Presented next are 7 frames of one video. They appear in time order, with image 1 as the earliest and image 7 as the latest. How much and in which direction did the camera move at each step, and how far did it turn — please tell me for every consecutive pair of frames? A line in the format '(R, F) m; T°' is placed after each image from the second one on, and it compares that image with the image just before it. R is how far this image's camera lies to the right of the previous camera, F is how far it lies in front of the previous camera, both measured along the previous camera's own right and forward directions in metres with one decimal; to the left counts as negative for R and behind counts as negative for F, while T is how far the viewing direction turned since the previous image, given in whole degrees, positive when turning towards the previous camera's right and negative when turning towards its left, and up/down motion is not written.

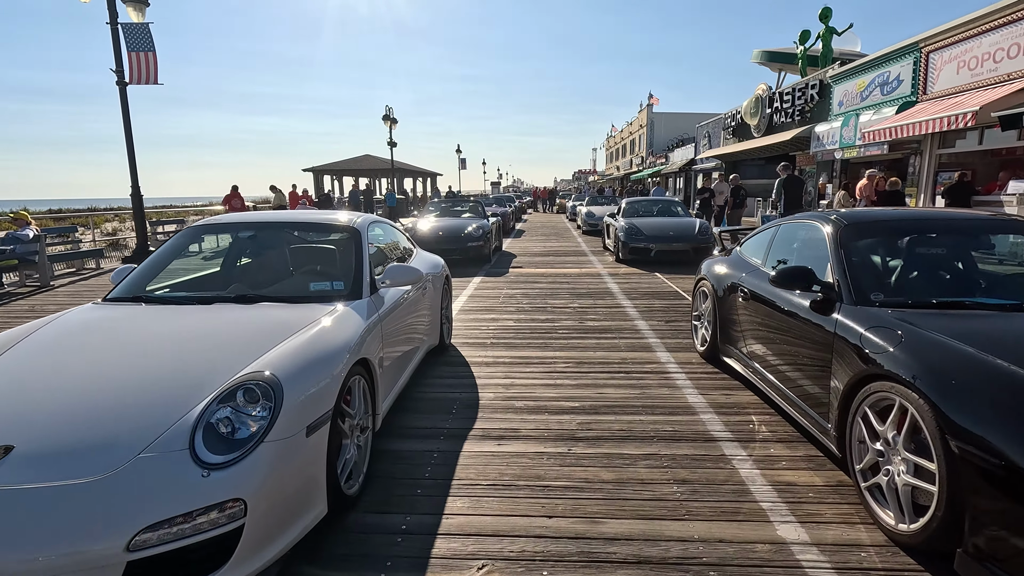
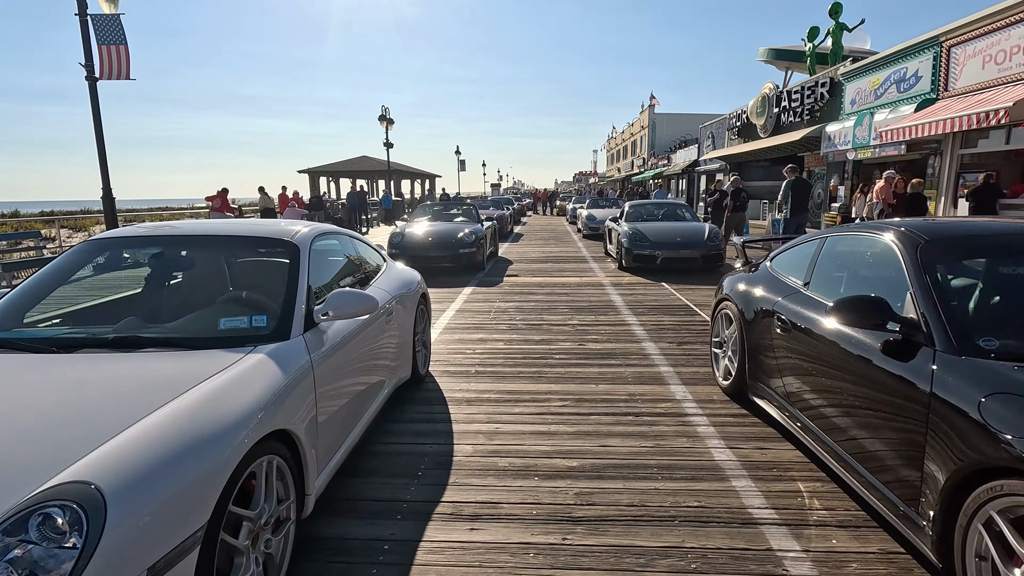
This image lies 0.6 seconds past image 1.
(+0.1, +0.7) m; 0°
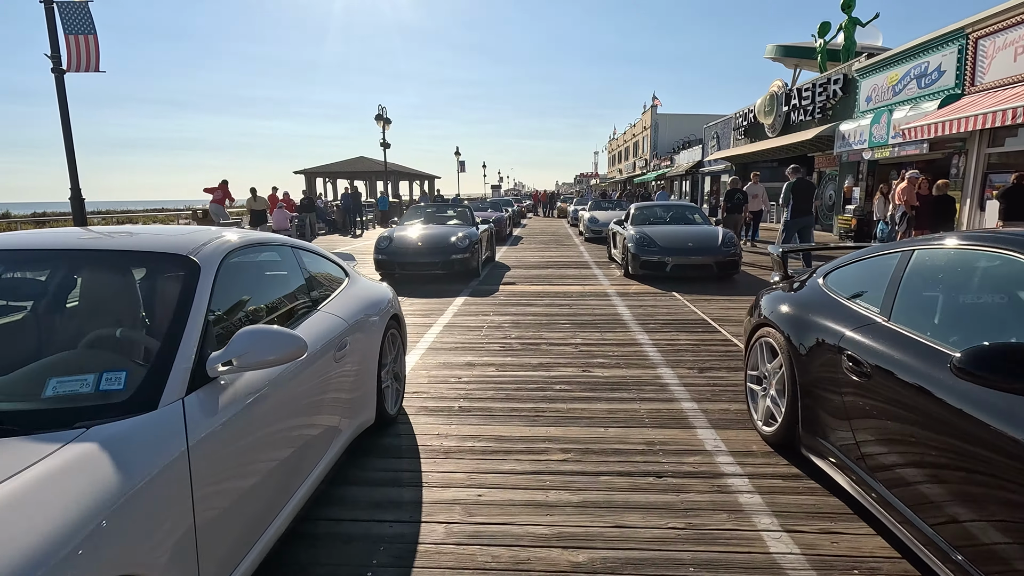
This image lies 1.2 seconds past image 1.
(+0.1, +0.8) m; 0°
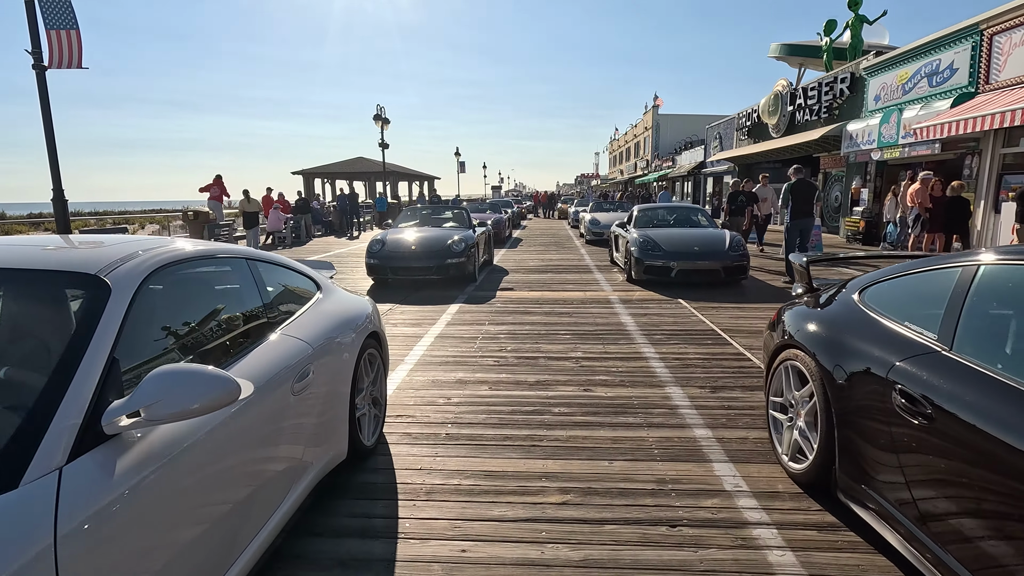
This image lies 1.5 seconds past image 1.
(0.0, +0.4) m; 0°
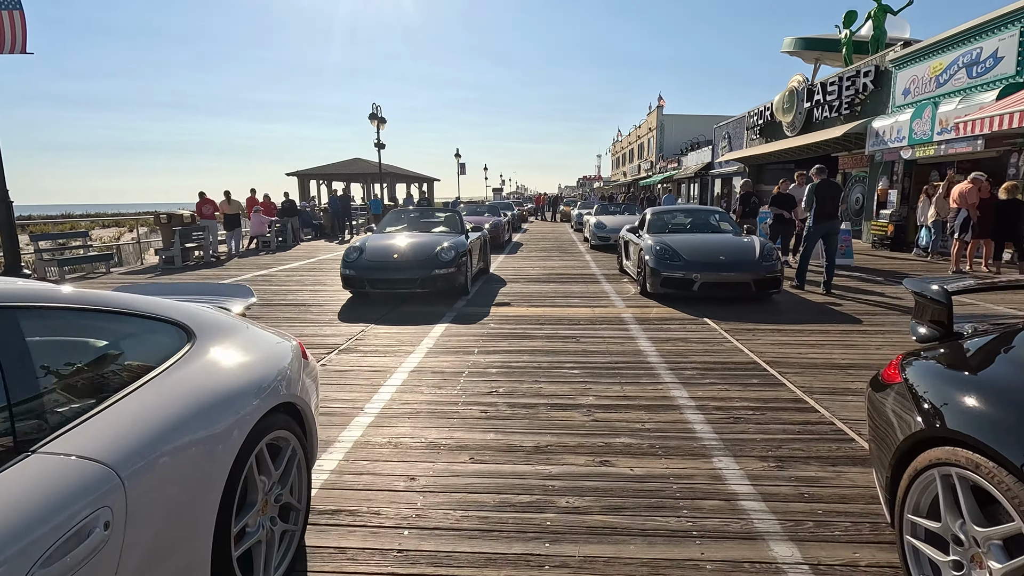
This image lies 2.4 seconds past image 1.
(+0.1, +1.1) m; 0°
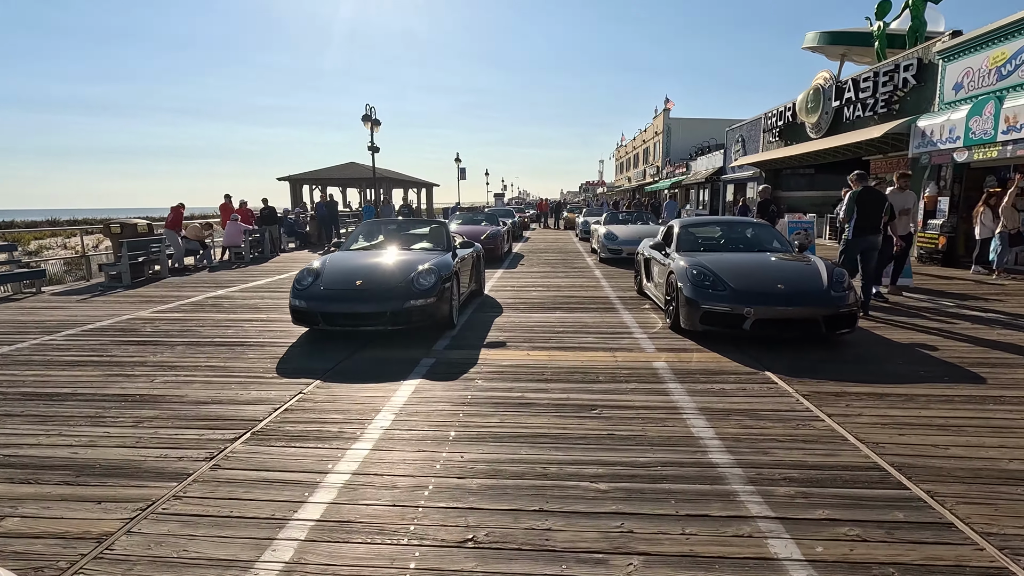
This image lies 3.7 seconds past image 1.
(+0.1, +1.6) m; 0°
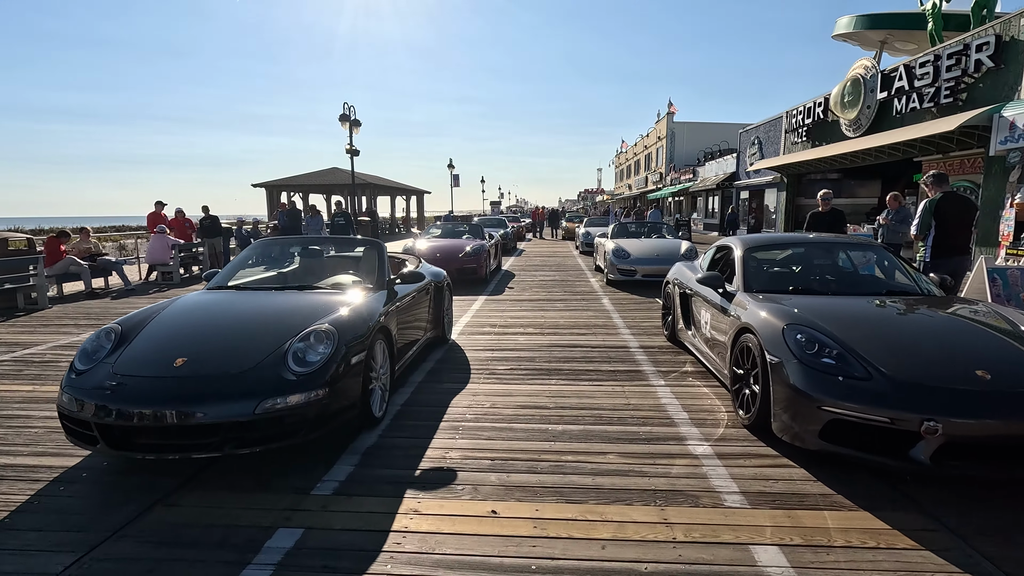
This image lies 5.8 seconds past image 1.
(+0.2, +2.7) m; 0°
